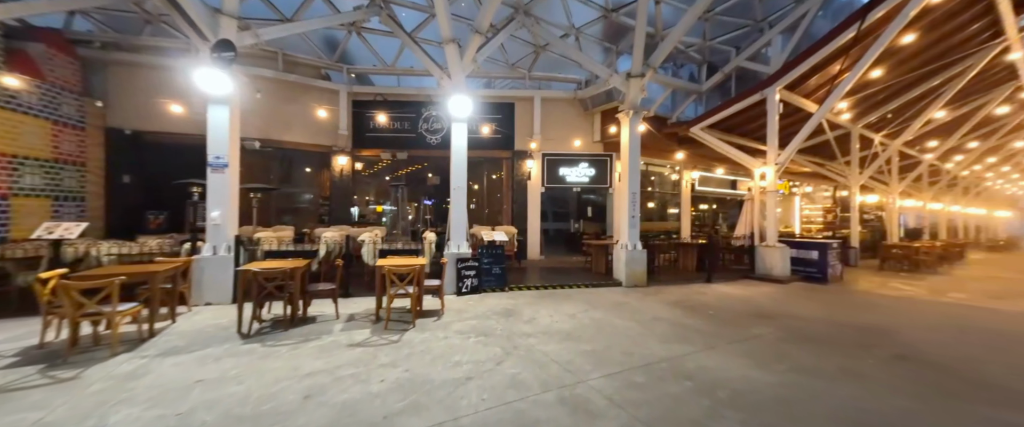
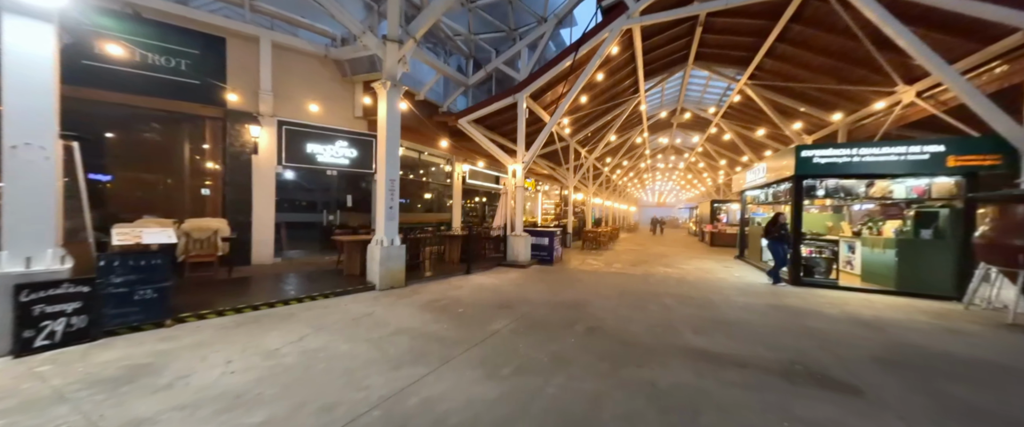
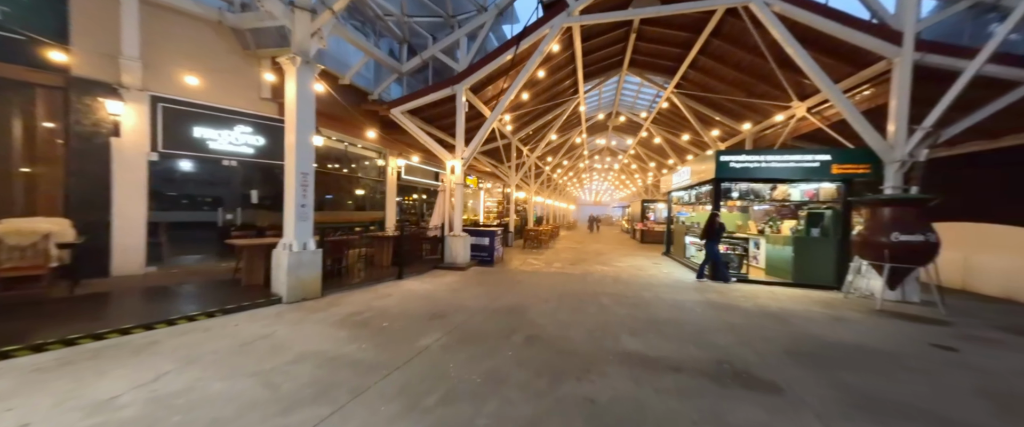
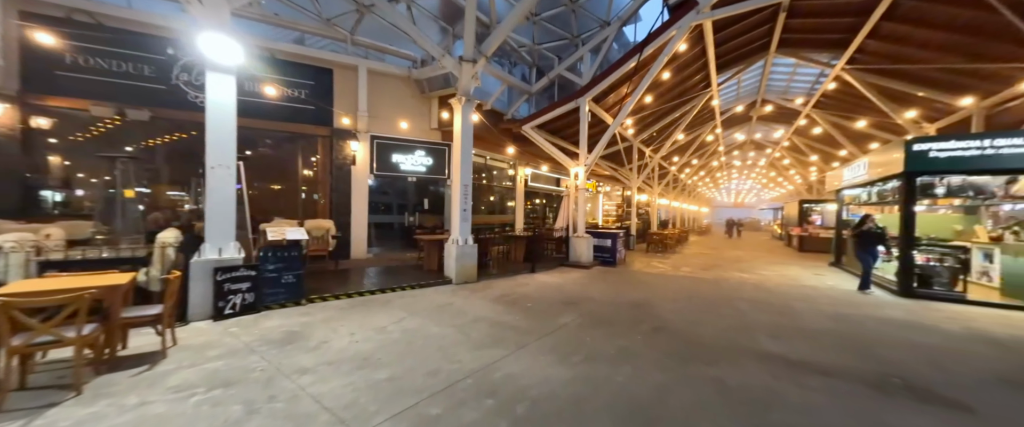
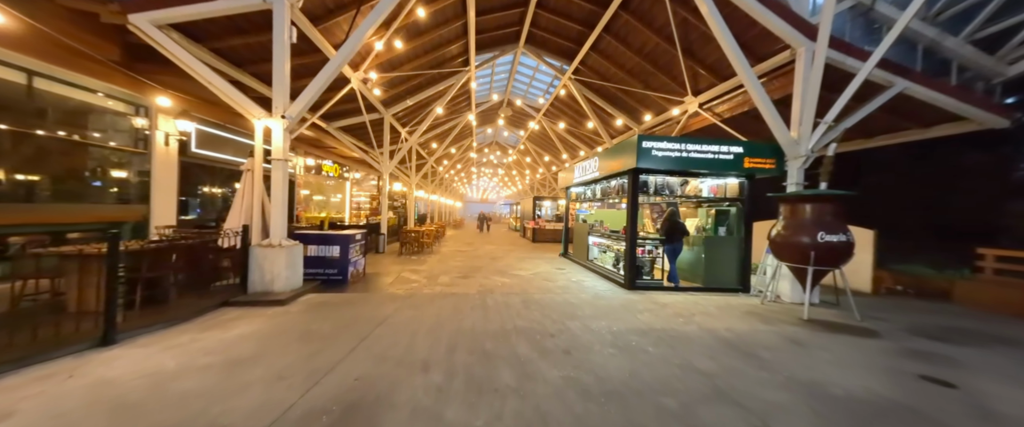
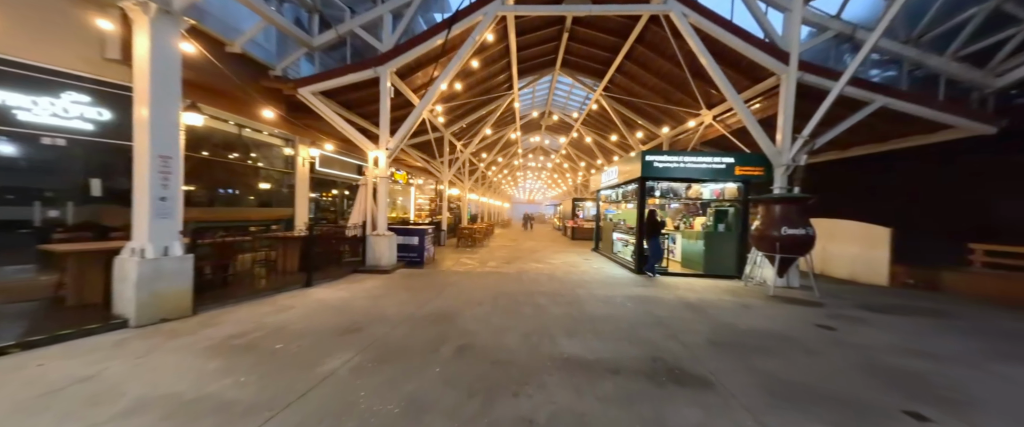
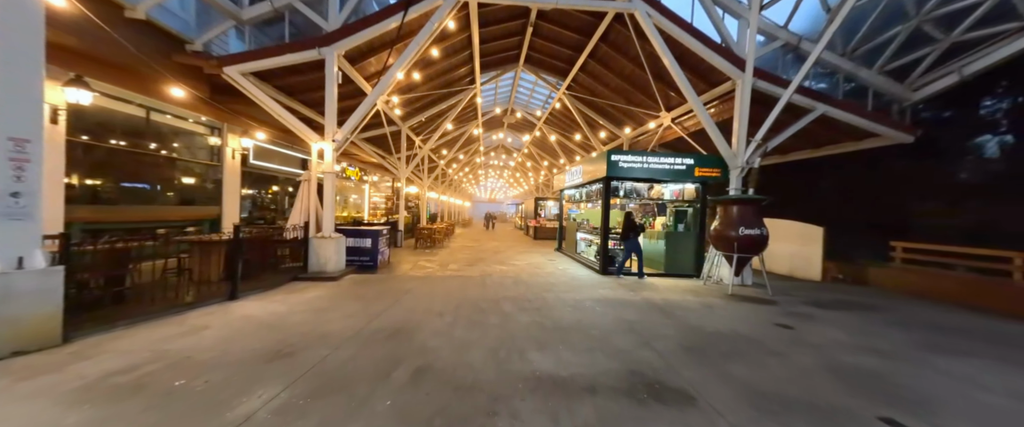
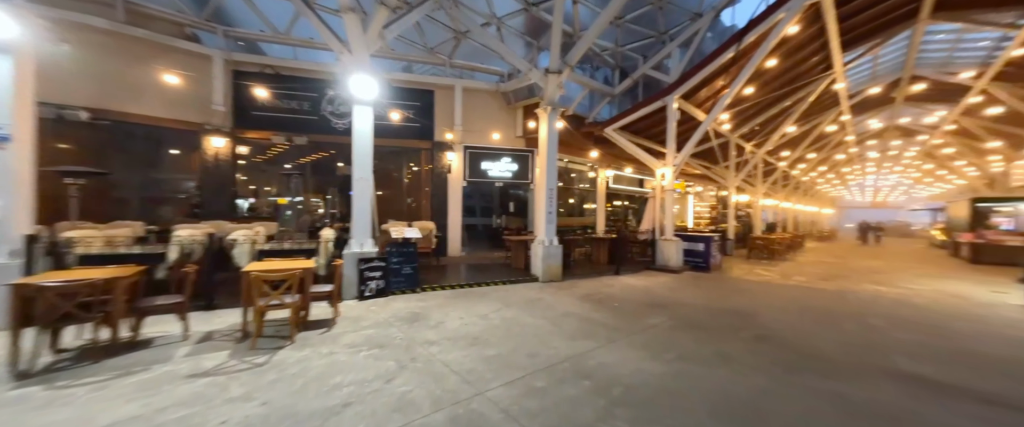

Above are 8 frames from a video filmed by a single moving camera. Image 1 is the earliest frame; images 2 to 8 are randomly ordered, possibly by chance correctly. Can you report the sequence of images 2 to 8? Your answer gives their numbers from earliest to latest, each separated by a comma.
8, 4, 2, 3, 6, 7, 5
